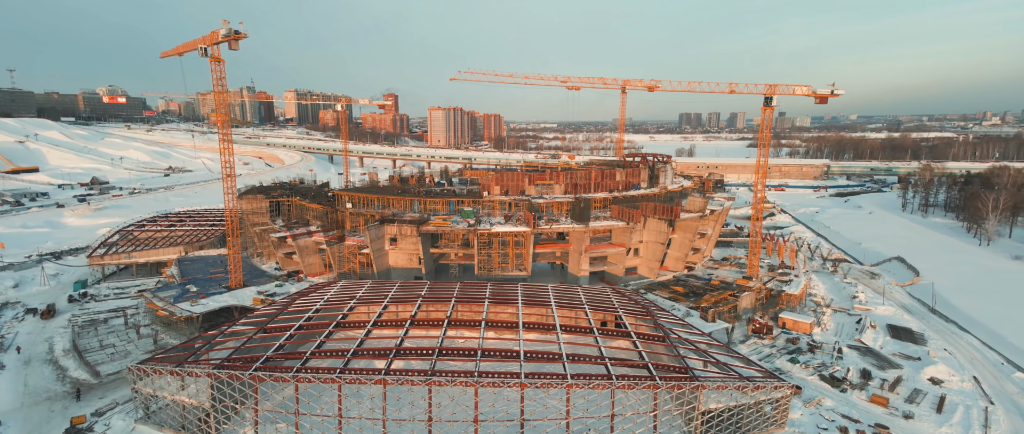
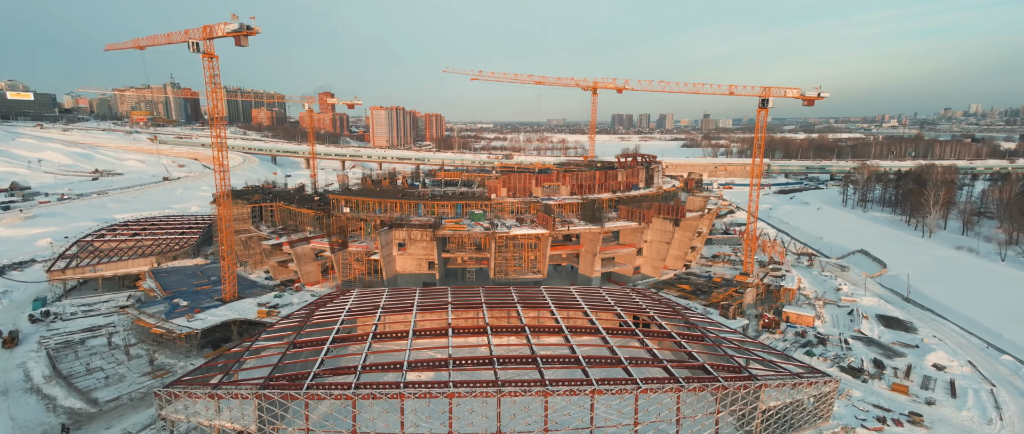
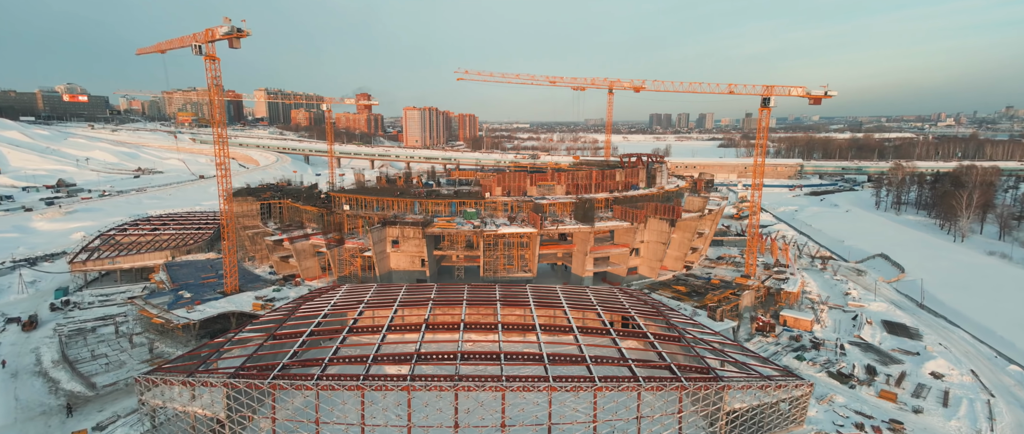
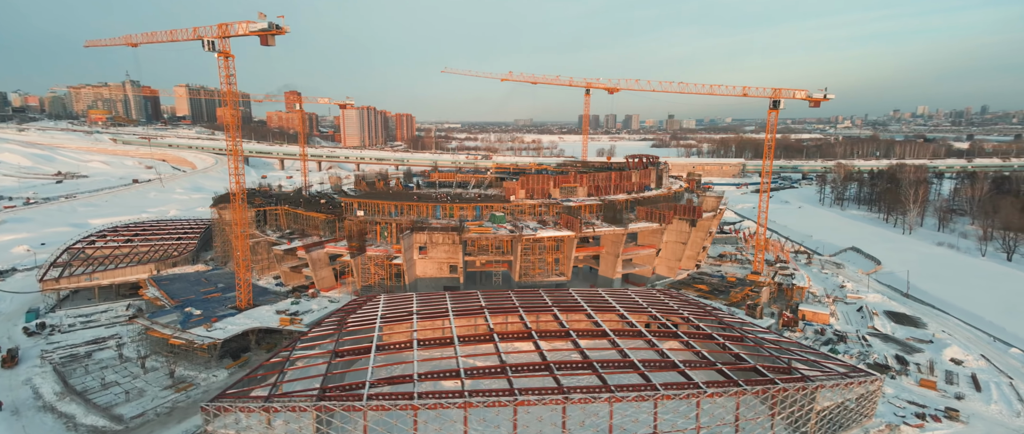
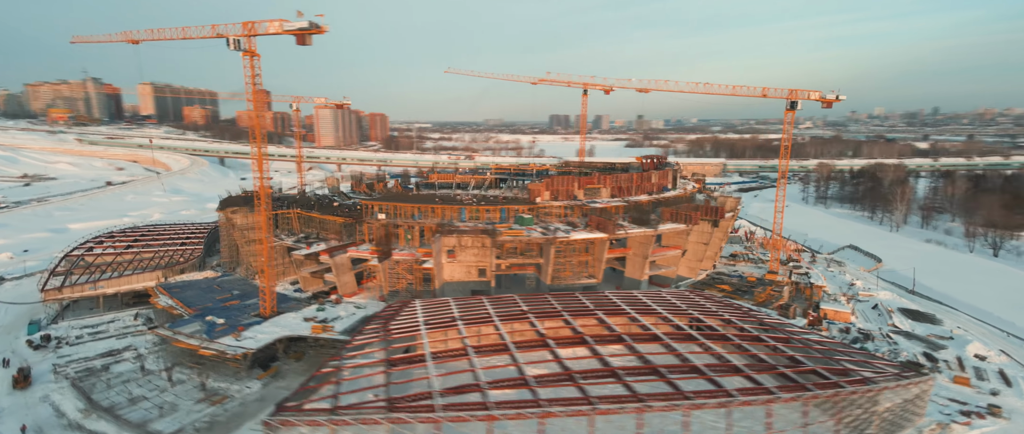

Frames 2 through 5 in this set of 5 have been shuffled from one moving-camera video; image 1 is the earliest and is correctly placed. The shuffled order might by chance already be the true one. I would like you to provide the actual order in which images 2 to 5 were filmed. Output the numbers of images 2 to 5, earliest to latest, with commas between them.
3, 2, 4, 5
